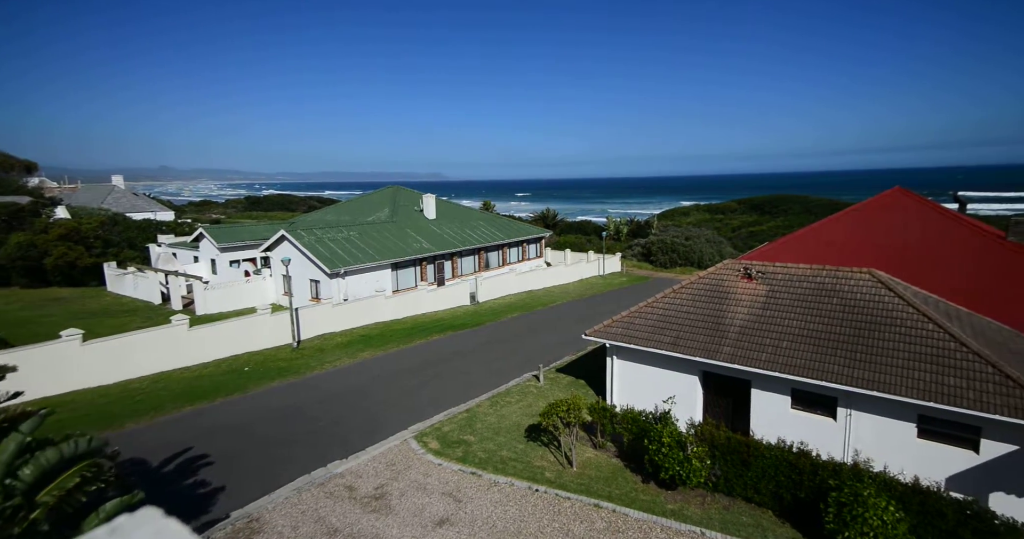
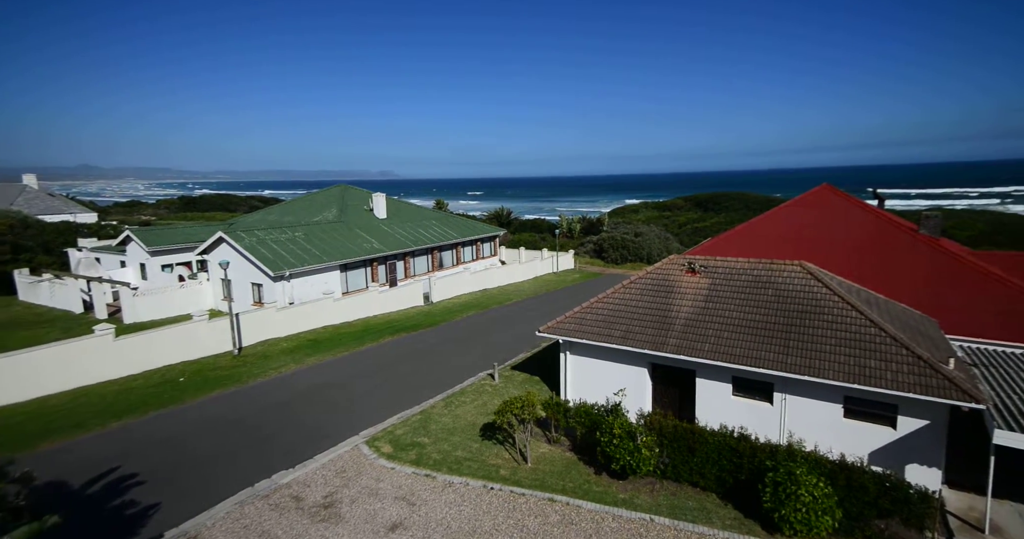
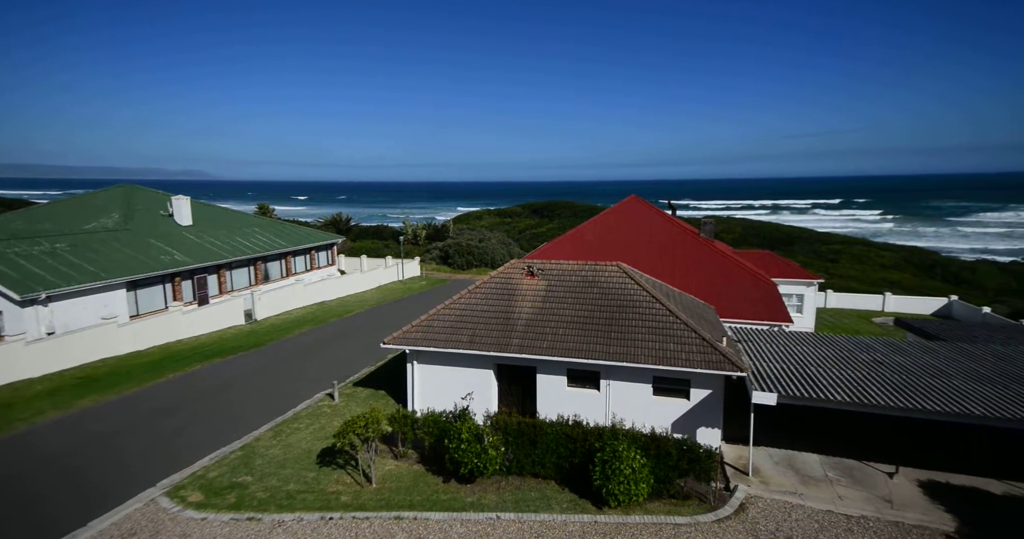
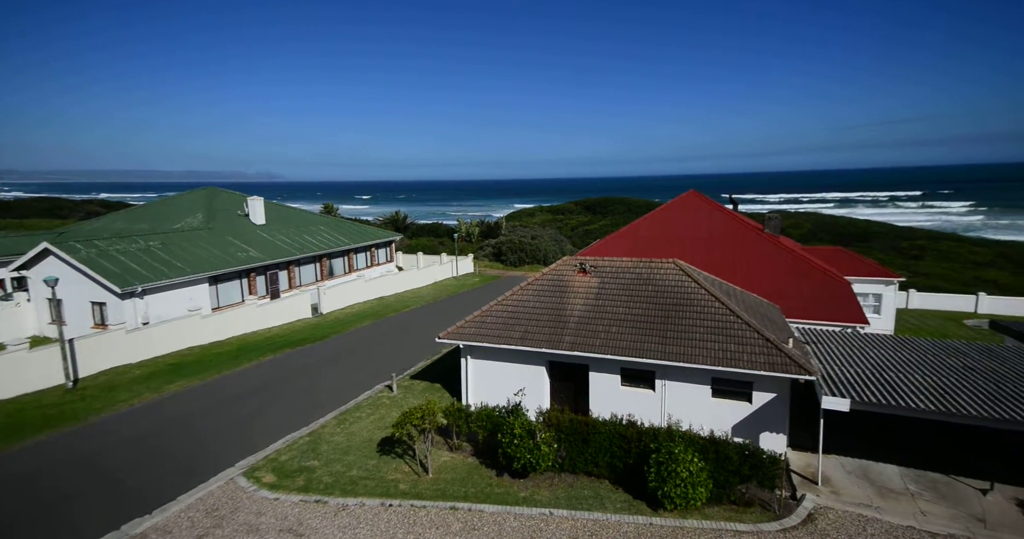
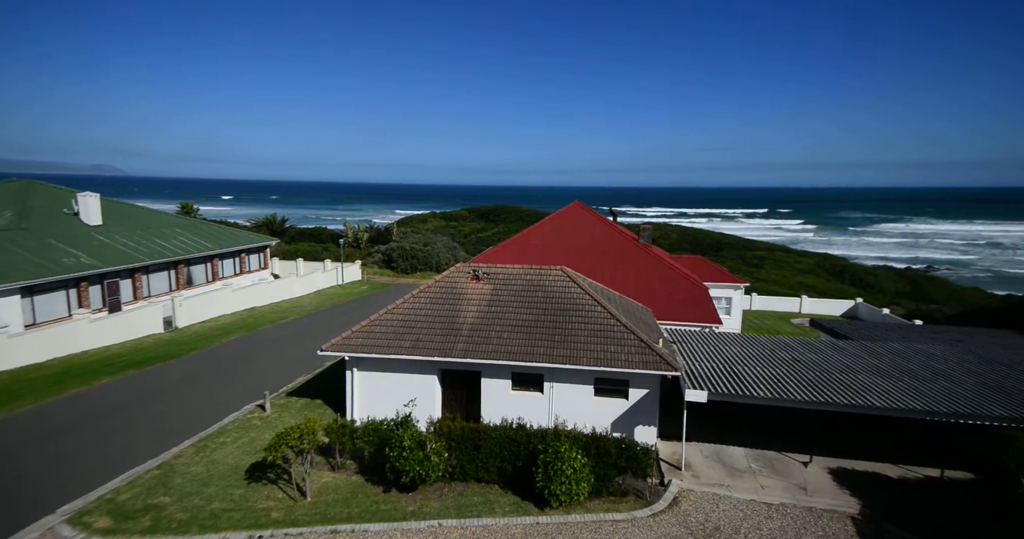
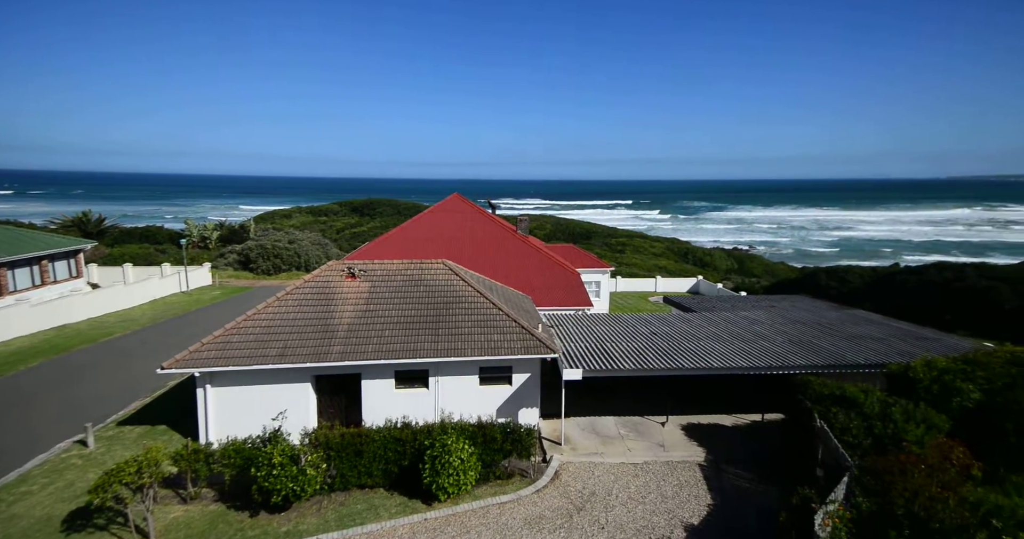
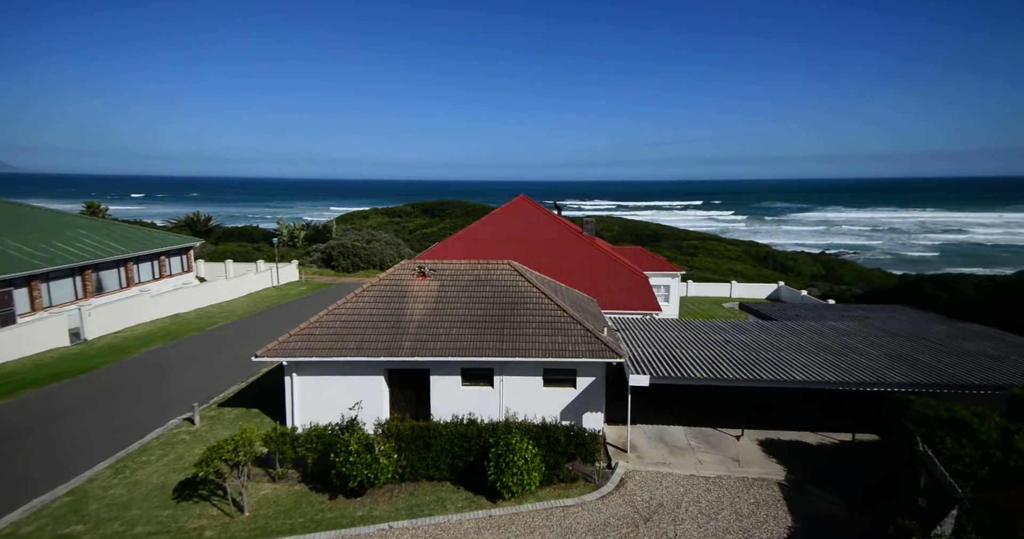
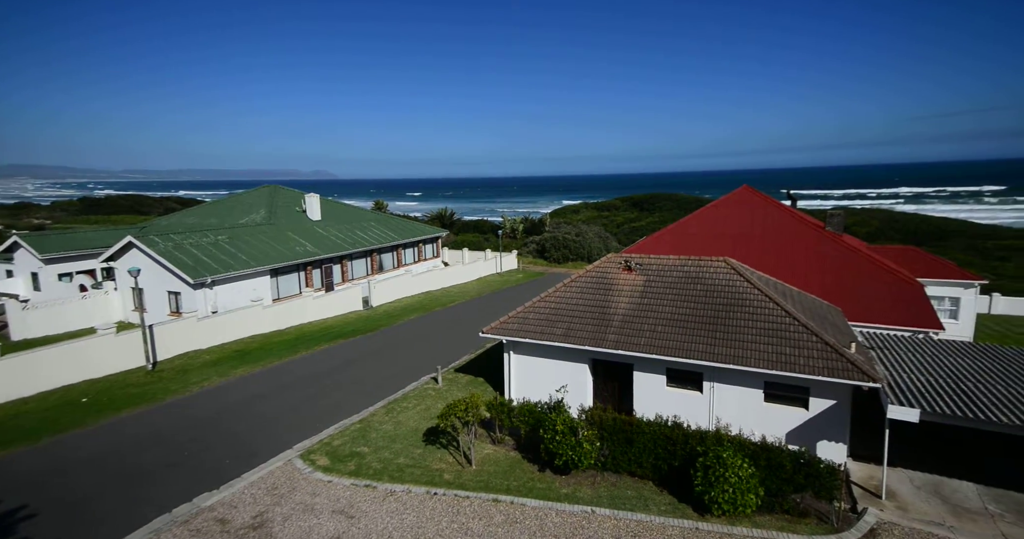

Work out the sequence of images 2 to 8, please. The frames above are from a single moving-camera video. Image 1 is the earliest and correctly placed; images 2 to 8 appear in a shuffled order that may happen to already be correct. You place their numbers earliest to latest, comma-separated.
2, 8, 4, 3, 5, 7, 6
